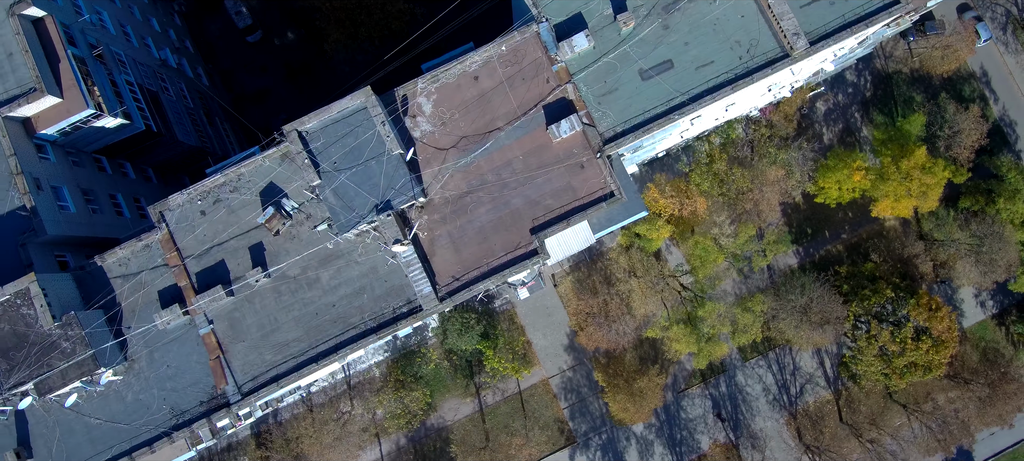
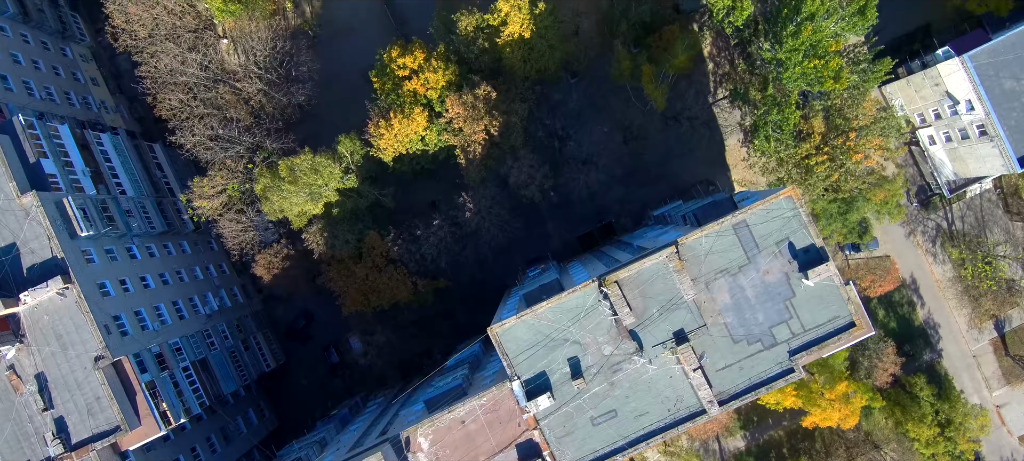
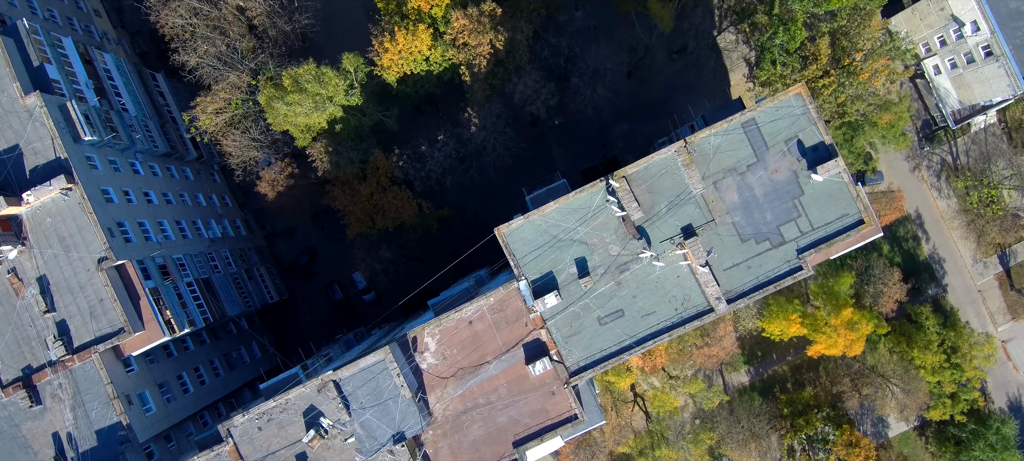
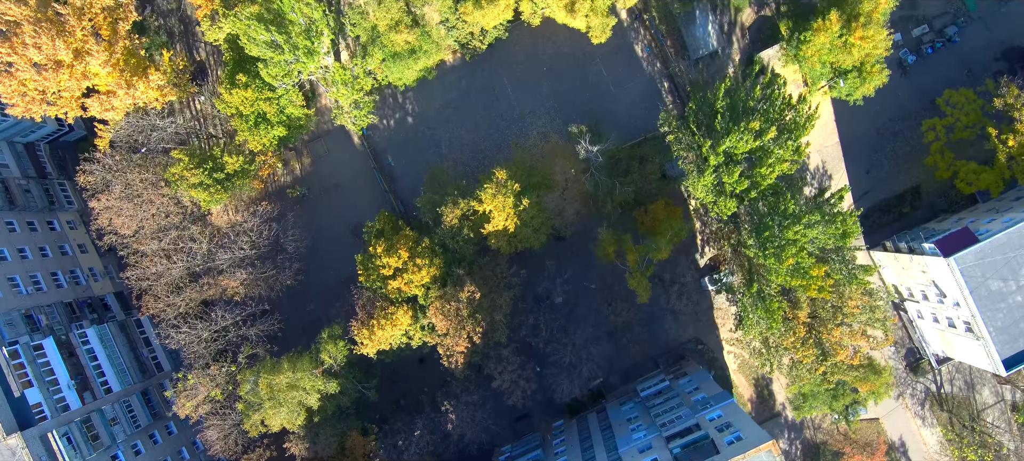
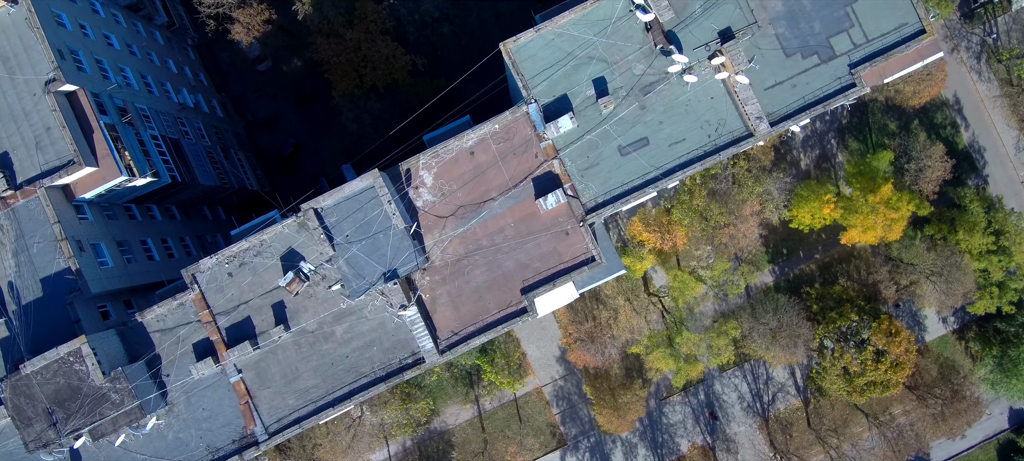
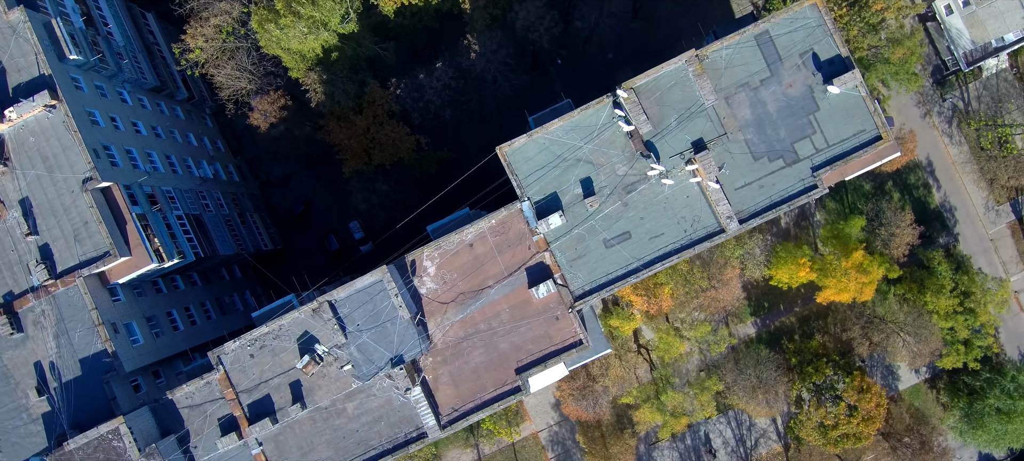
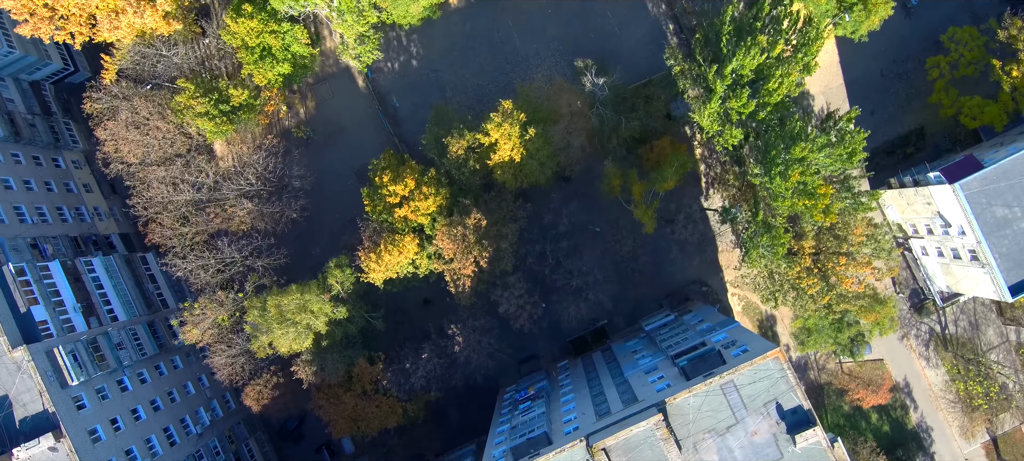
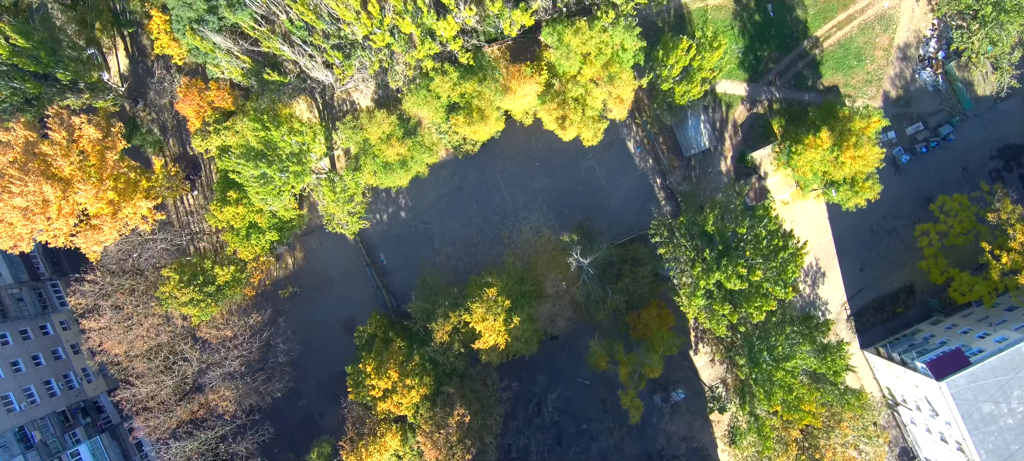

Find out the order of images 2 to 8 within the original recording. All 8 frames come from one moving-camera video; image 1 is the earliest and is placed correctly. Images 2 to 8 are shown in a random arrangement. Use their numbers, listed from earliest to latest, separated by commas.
5, 6, 3, 2, 7, 4, 8
